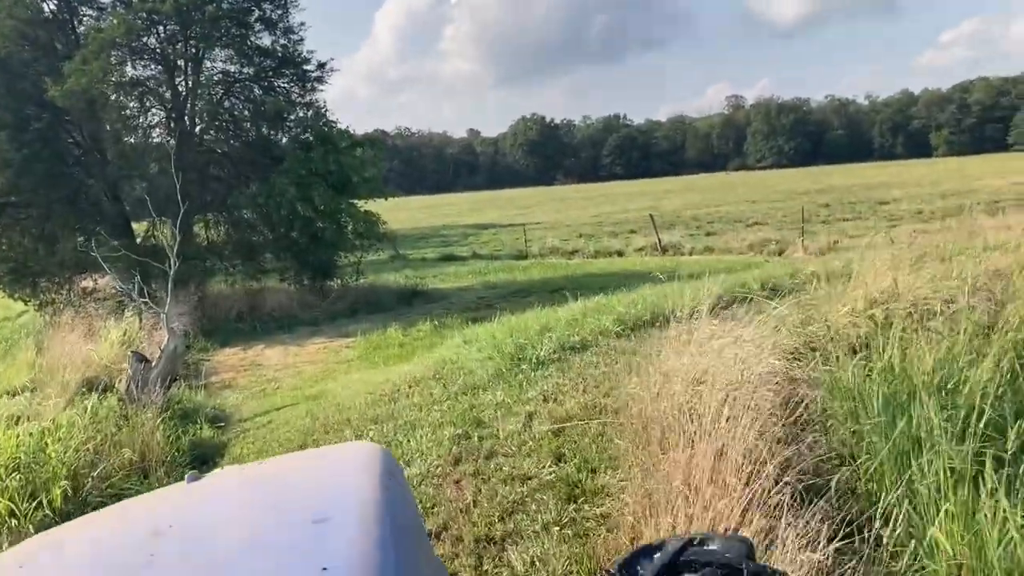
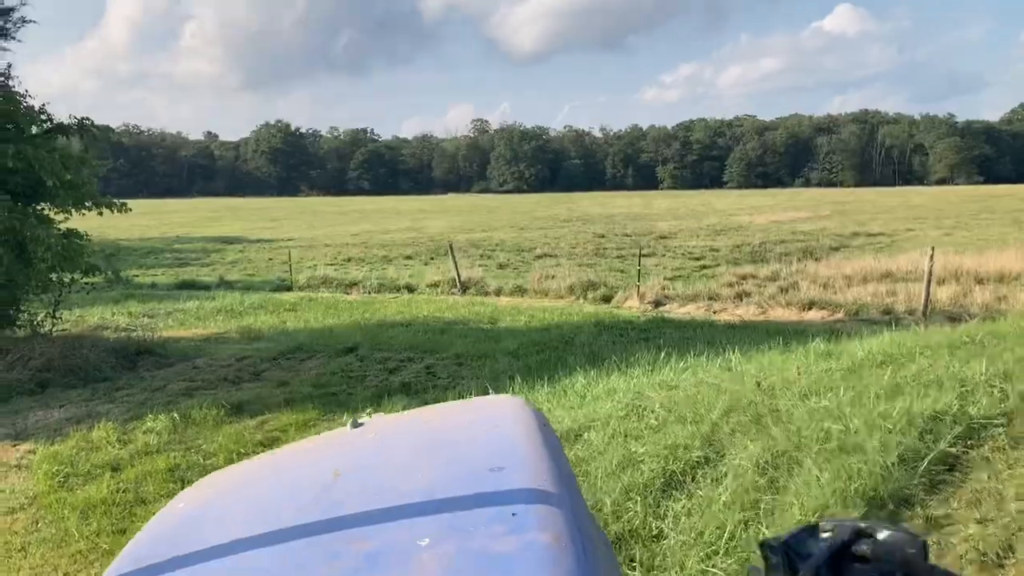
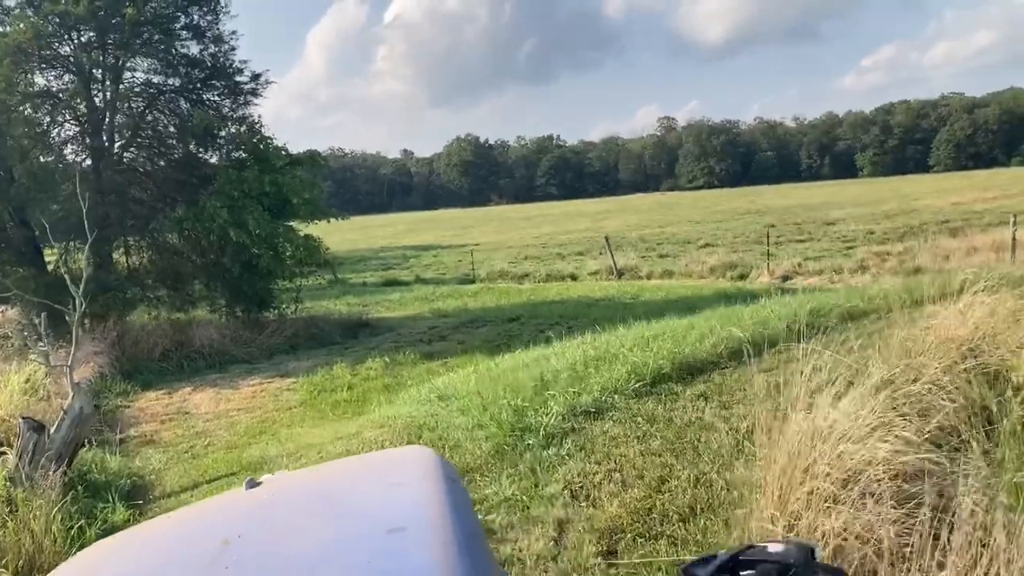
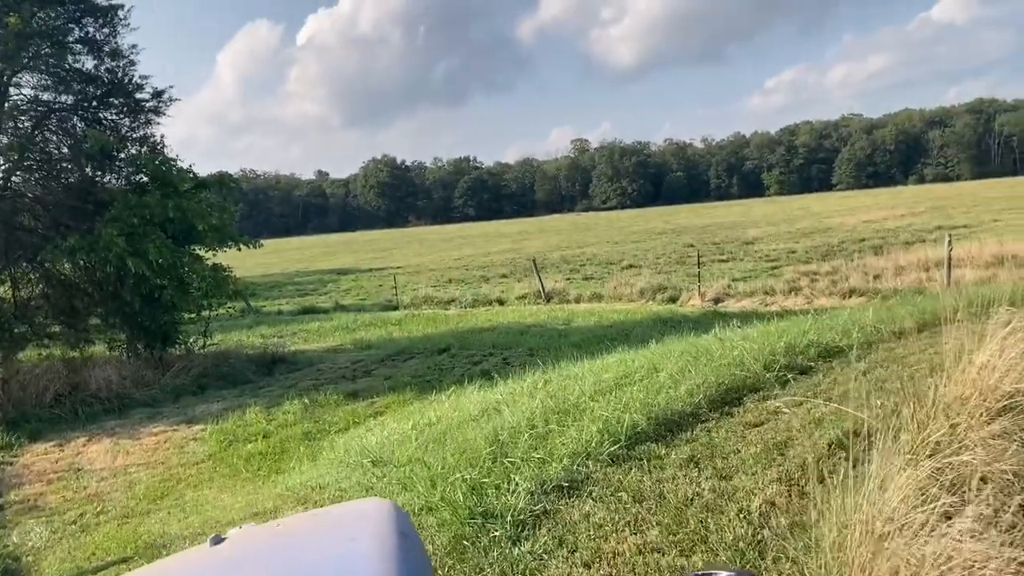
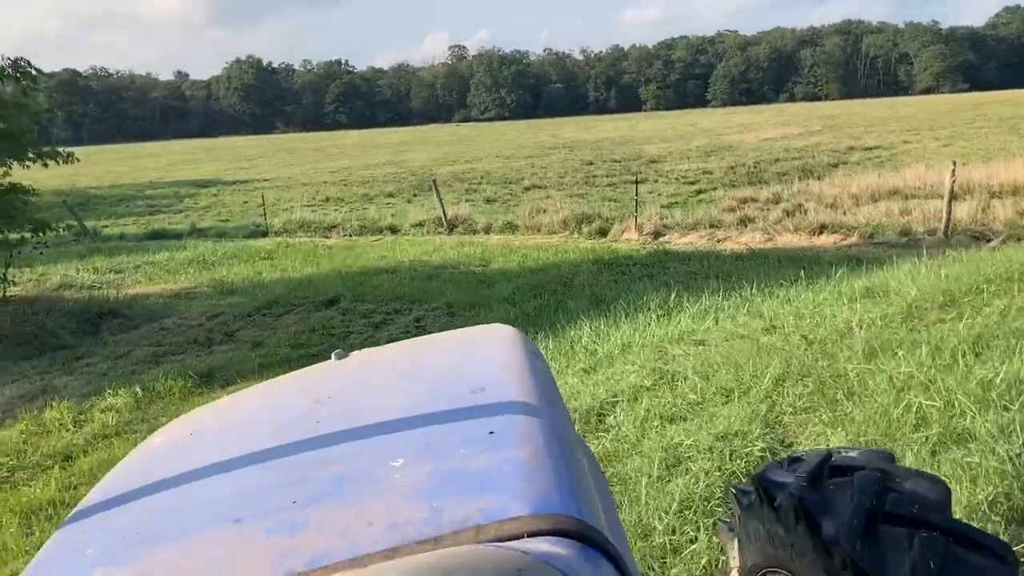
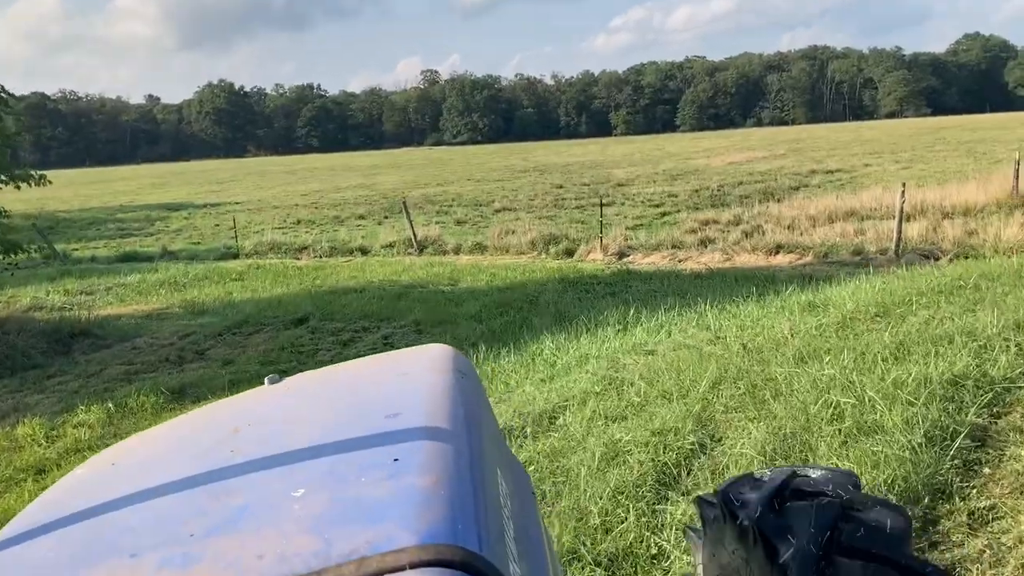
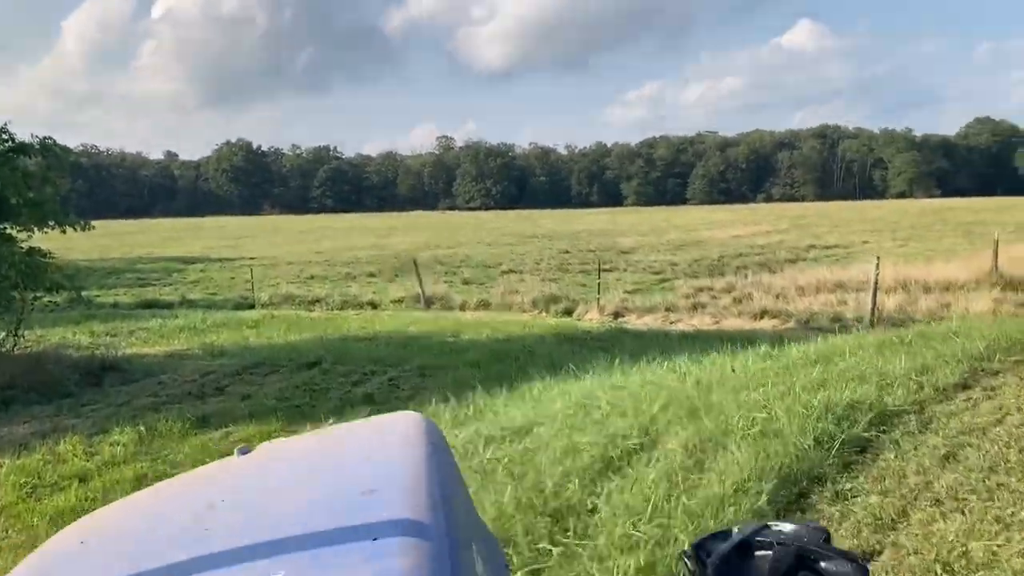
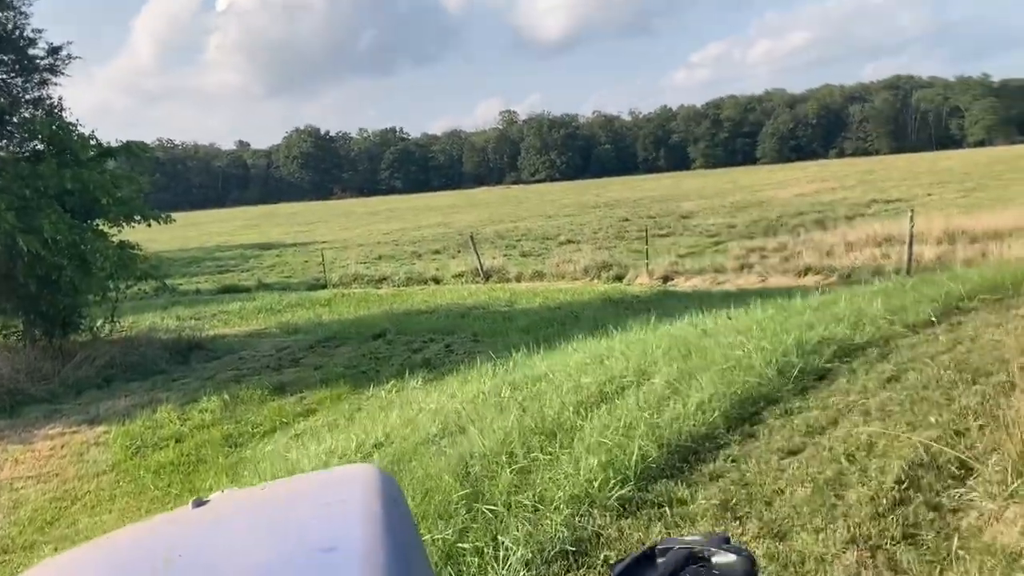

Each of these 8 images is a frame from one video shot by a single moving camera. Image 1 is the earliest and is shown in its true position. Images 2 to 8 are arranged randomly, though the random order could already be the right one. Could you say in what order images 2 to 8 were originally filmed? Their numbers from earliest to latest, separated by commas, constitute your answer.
3, 4, 8, 7, 2, 6, 5
